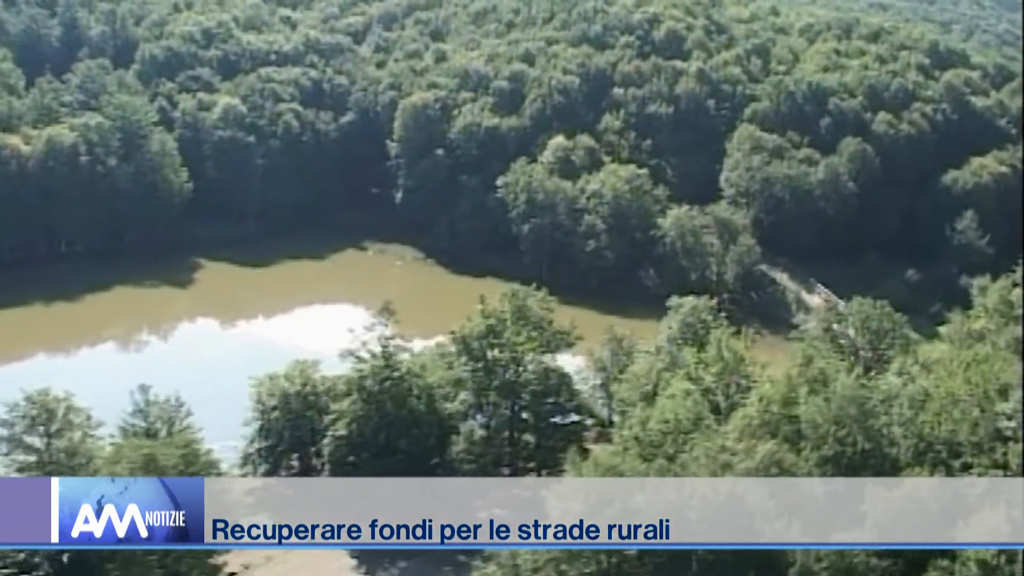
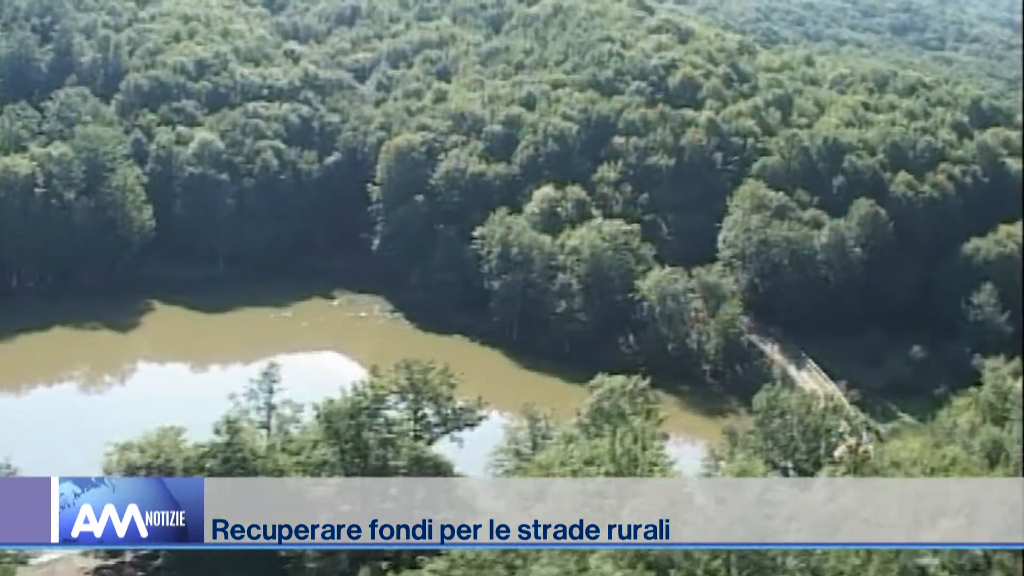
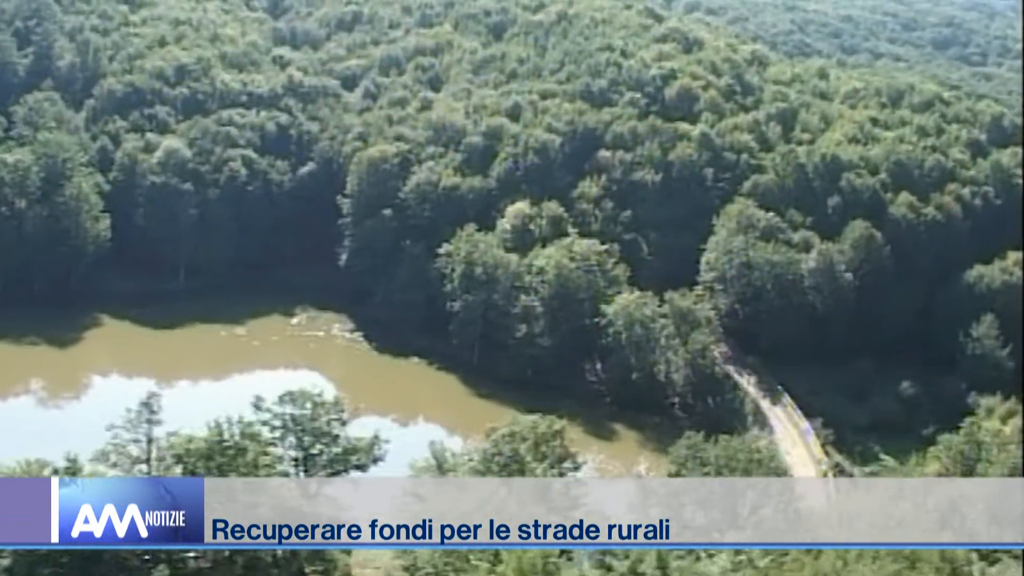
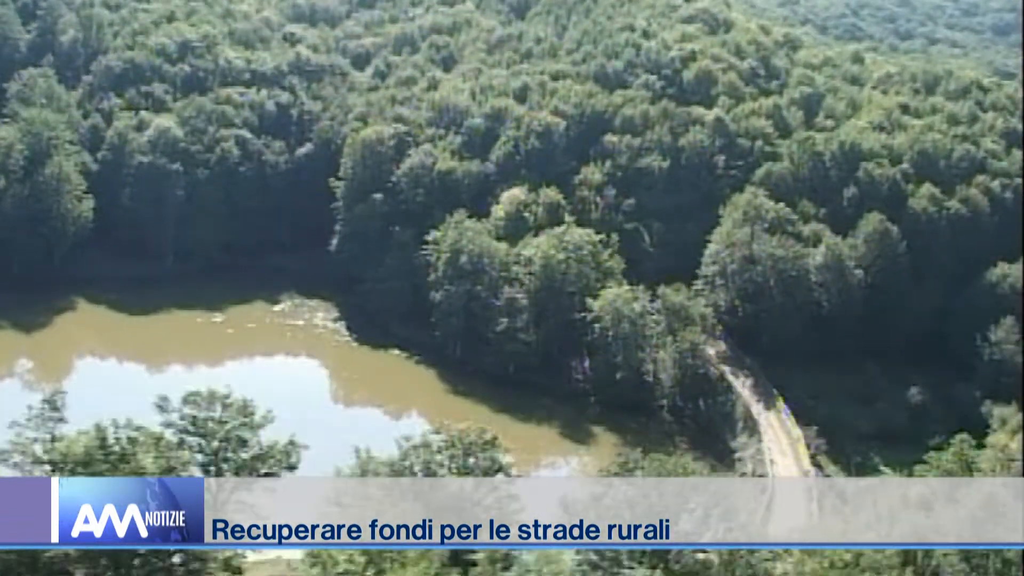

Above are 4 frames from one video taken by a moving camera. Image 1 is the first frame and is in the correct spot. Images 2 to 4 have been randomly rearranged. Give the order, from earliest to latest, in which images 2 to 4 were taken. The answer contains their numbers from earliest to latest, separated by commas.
2, 3, 4
